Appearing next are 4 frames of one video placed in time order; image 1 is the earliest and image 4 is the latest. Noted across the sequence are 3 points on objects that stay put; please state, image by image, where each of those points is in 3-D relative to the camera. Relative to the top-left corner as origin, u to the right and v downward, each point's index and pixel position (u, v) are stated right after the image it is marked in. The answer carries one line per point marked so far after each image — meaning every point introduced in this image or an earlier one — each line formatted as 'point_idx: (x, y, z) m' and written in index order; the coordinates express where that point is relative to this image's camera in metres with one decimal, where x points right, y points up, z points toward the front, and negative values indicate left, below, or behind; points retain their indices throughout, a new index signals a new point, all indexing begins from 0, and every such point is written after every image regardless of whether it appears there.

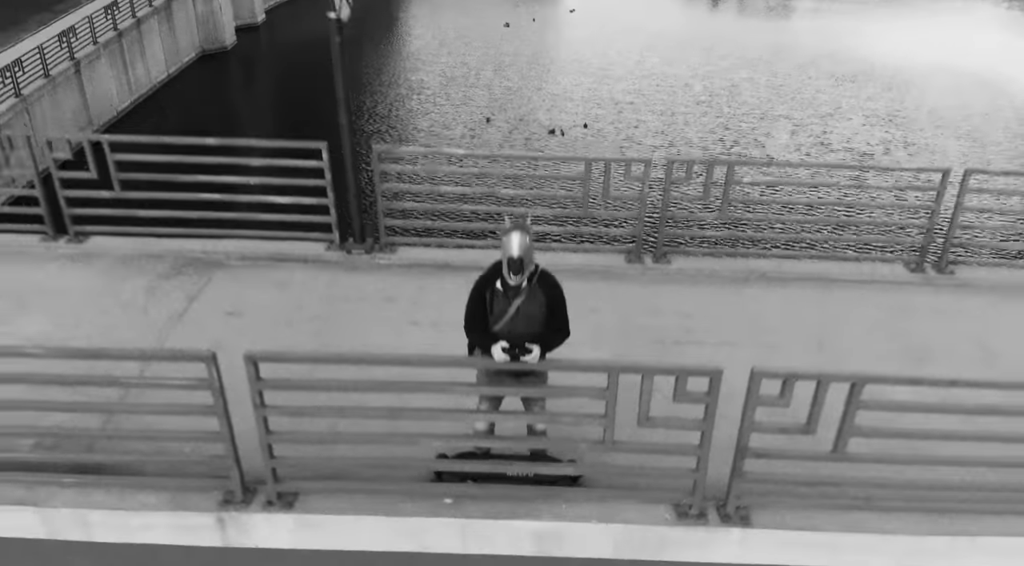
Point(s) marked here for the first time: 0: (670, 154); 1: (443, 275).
0: (+4.0, +3.3, +19.6) m
1: (-0.5, +0.1, +5.1) m
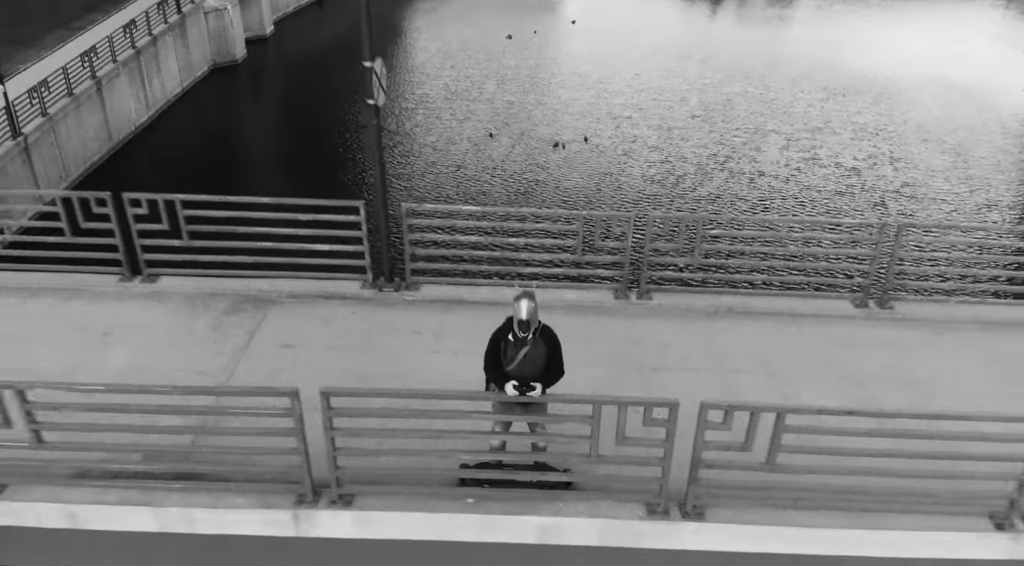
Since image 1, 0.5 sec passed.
0: (+4.0, +3.0, +20.6) m
1: (-0.4, -0.2, +6.1) m
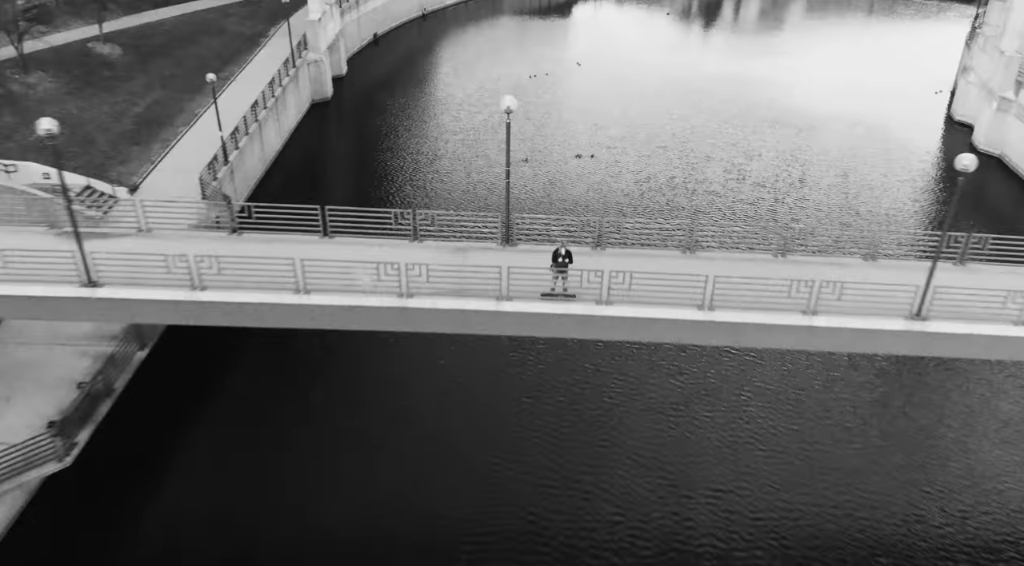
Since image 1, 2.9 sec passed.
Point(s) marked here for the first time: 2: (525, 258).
0: (+5.1, +3.9, +31.2) m
1: (+0.5, +0.7, +16.7) m
2: (+0.3, +0.5, +16.4) m
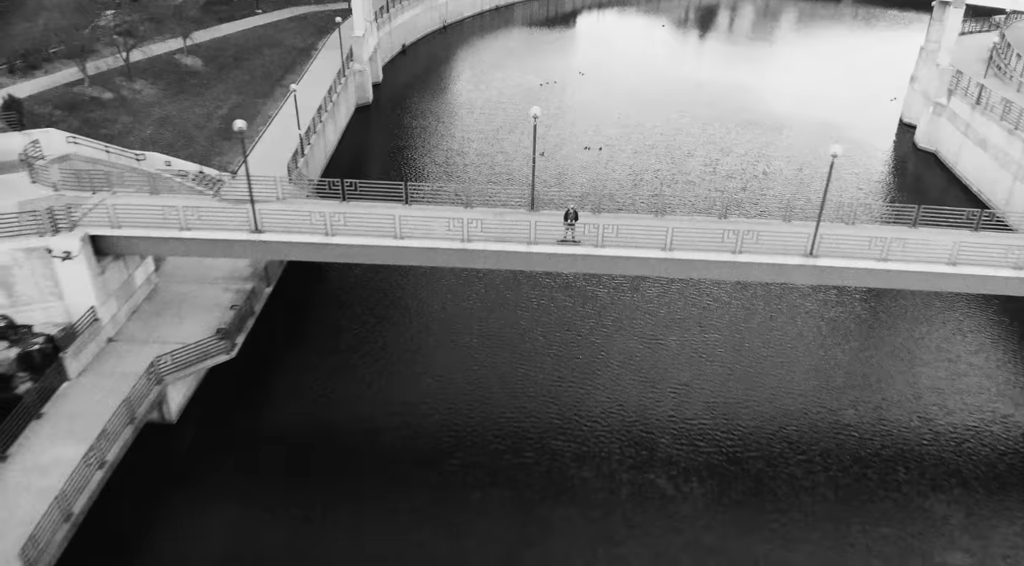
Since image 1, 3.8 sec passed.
0: (+5.9, +5.4, +38.7) m
1: (+1.3, +2.2, +24.2) m
2: (+1.1, +2.0, +23.9) m
